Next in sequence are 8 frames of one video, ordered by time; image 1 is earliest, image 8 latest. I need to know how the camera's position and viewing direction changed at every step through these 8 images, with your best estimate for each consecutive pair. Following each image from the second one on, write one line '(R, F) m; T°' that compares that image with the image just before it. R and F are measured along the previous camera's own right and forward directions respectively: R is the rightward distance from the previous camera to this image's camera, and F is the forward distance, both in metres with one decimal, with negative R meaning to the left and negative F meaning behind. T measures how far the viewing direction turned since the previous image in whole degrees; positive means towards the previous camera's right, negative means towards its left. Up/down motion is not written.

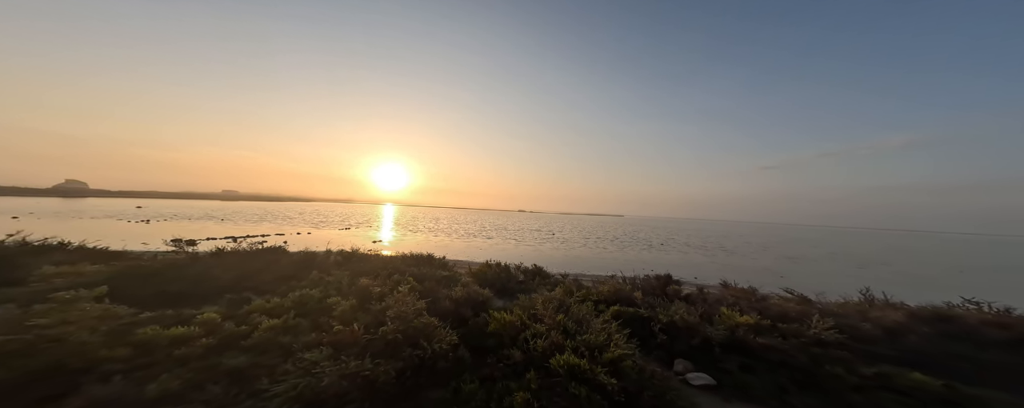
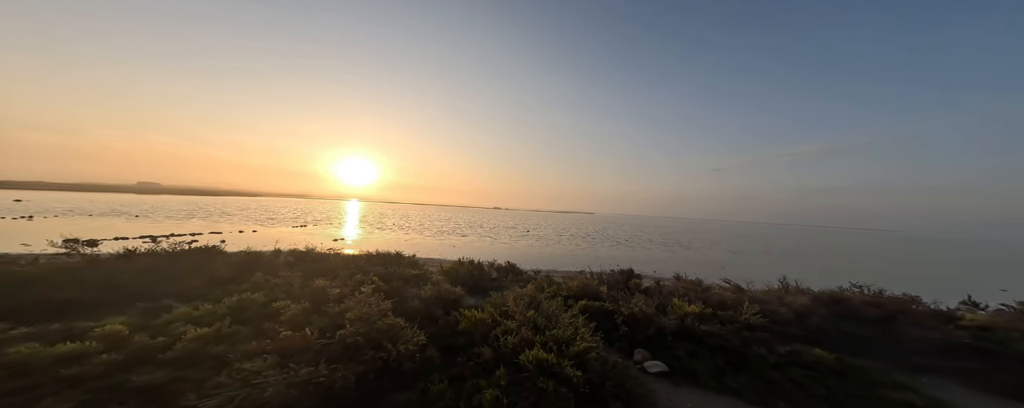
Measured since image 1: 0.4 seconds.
(+0.5, 0.0) m; +7°
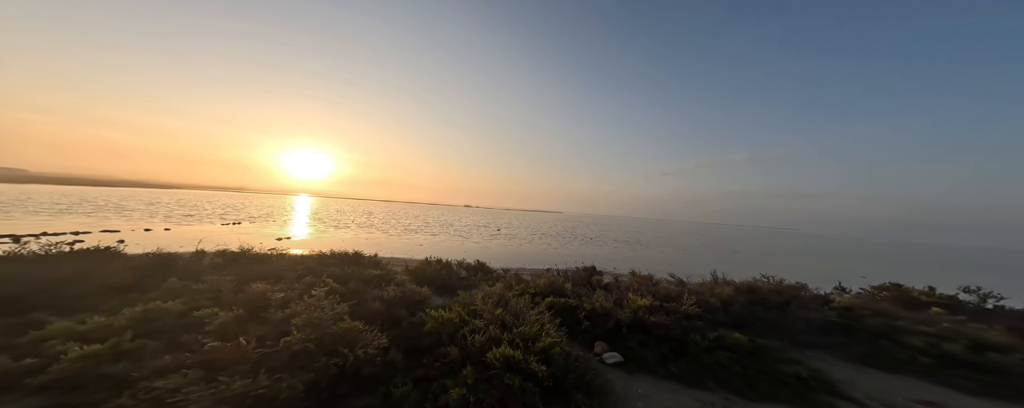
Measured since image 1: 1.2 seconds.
(+0.5, 0.0) m; +8°
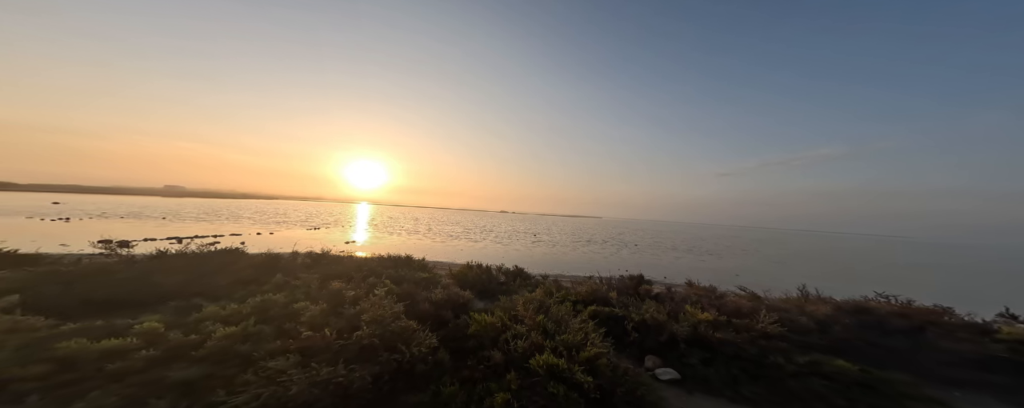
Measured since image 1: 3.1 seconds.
(-0.5, -0.2) m; -10°
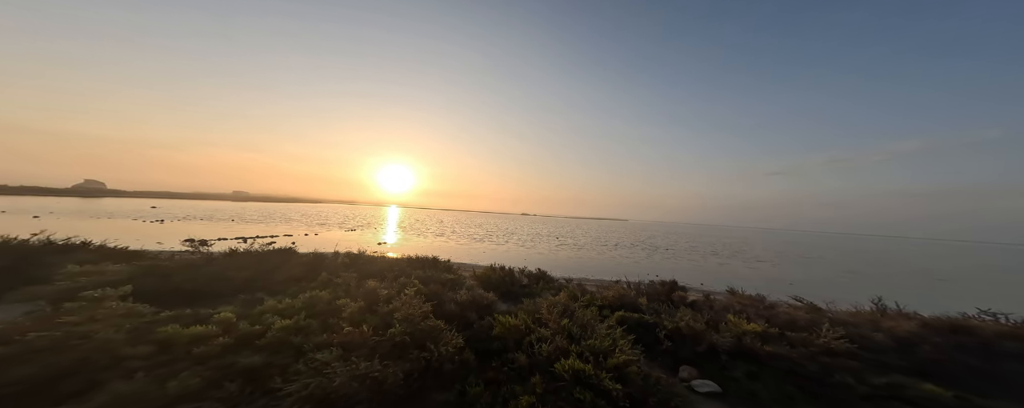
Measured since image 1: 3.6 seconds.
(-0.4, -0.1) m; -6°
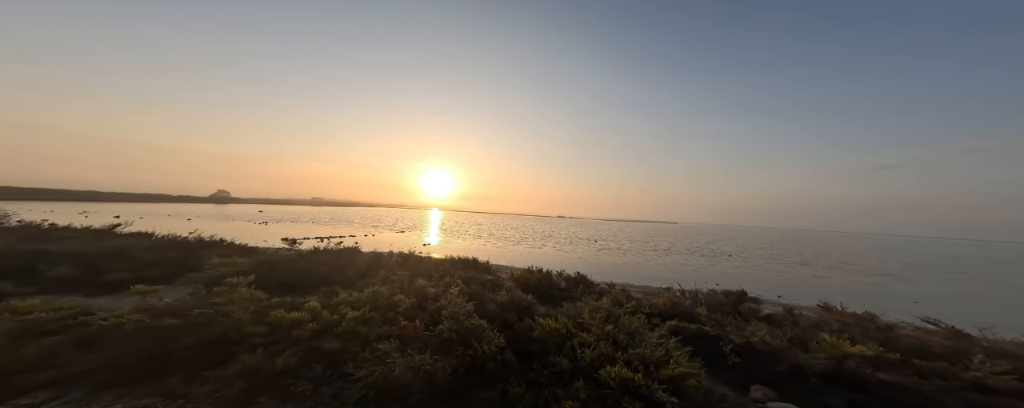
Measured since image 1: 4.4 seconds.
(-0.6, -0.2) m; -8°
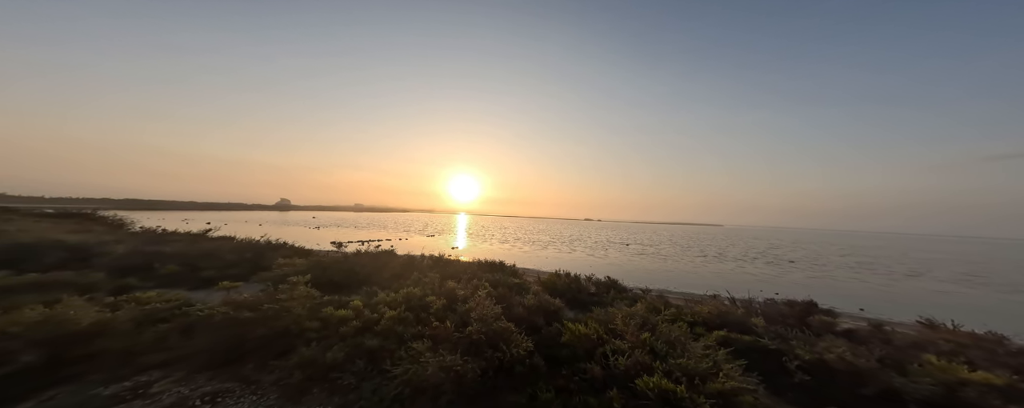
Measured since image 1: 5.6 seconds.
(-0.2, -0.2) m; -5°
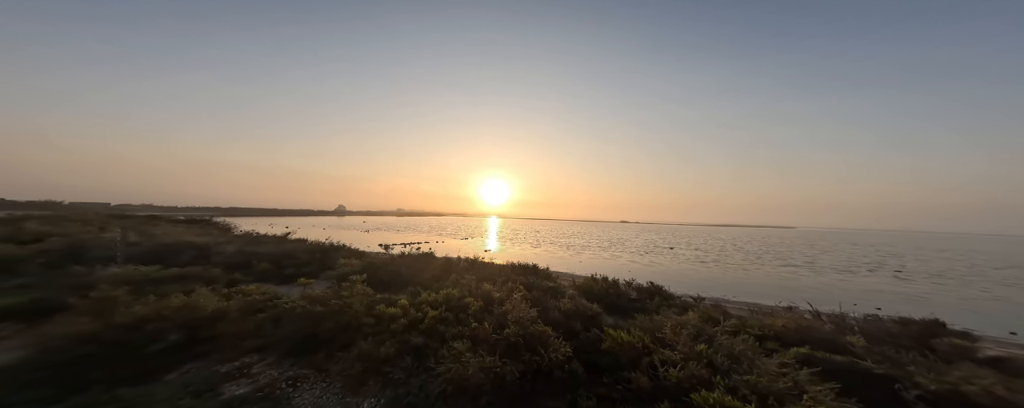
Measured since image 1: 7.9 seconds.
(-0.2, -0.1) m; -7°
